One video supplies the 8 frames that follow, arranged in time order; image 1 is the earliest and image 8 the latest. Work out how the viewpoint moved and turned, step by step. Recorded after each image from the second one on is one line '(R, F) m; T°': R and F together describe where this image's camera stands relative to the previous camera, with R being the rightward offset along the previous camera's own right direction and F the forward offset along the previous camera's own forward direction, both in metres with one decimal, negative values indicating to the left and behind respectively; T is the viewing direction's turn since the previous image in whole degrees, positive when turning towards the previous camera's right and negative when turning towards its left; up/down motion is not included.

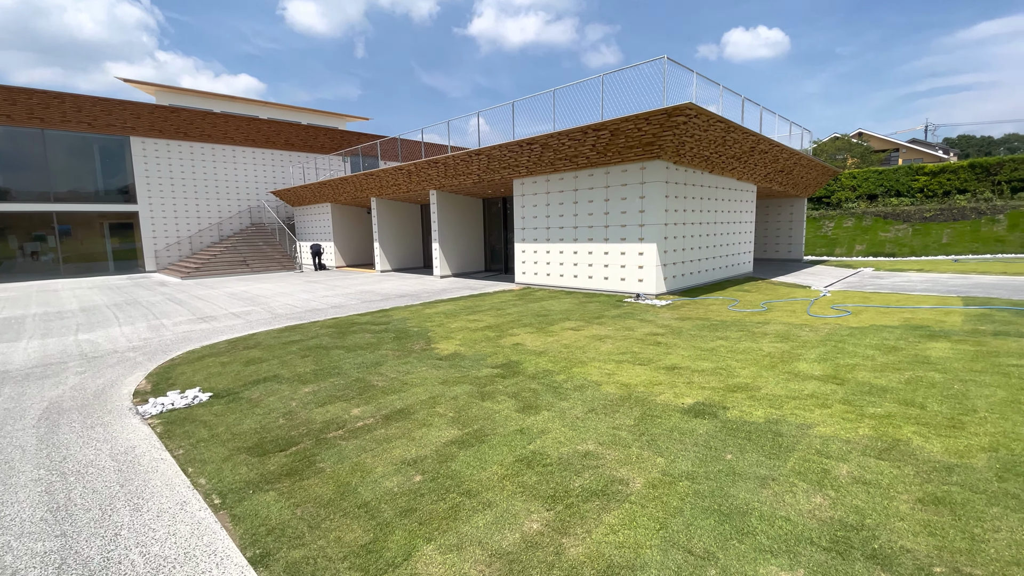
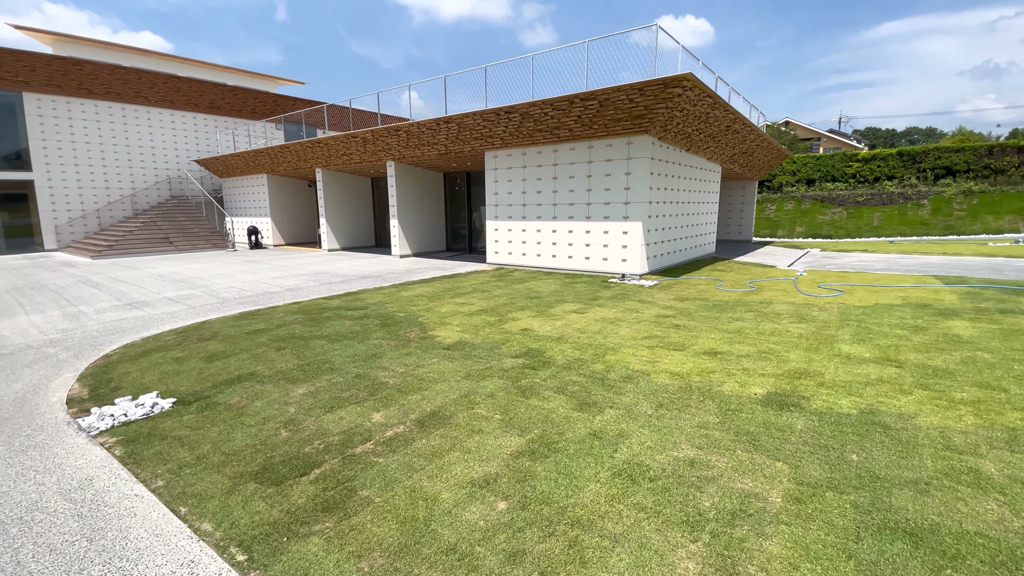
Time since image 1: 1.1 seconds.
(-0.9, +0.7) m; +8°
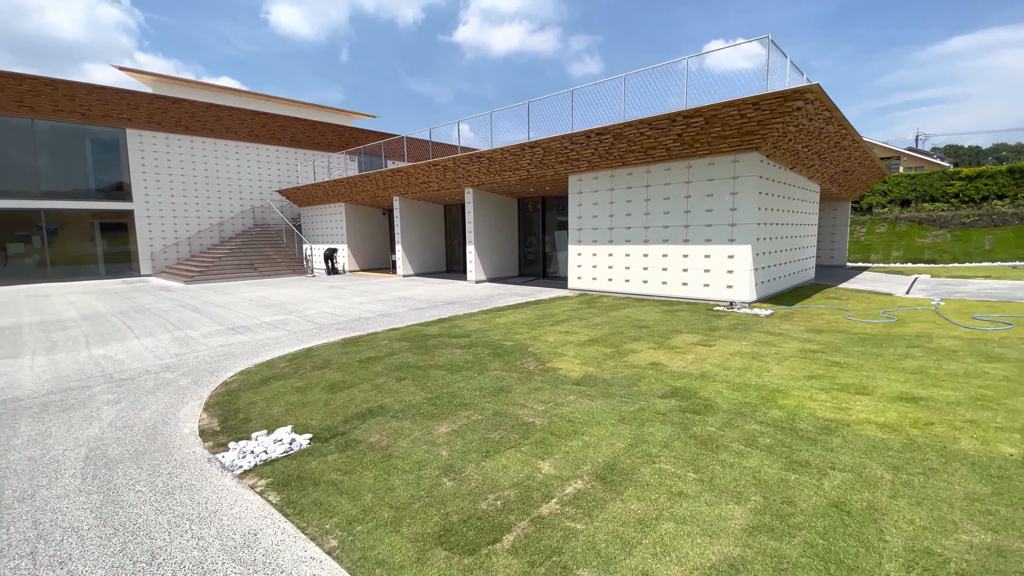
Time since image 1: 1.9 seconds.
(-0.9, +0.4) m; -6°
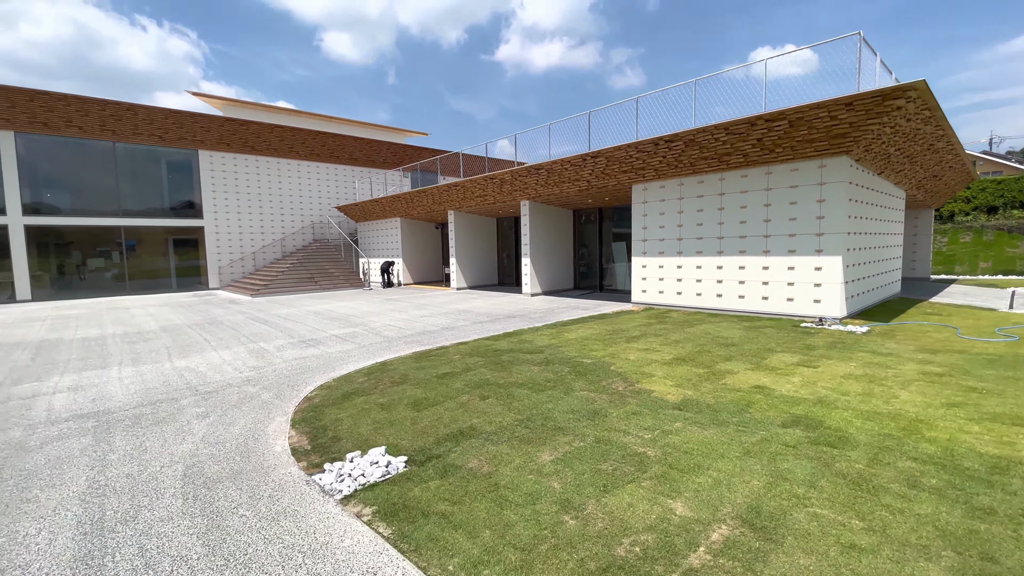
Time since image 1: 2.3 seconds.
(-0.5, +0.3) m; -5°
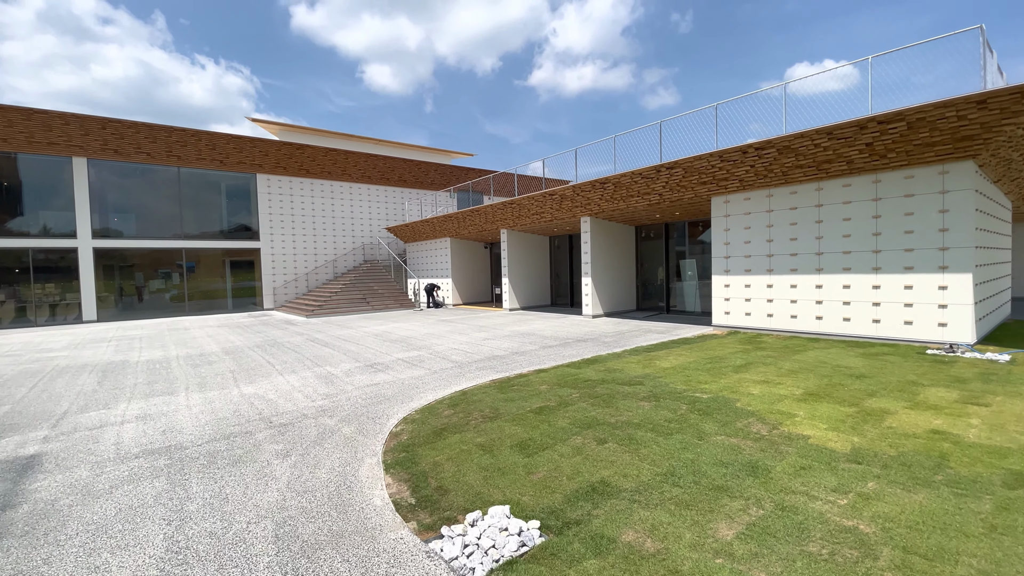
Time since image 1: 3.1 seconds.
(-0.8, +0.6) m; -4°
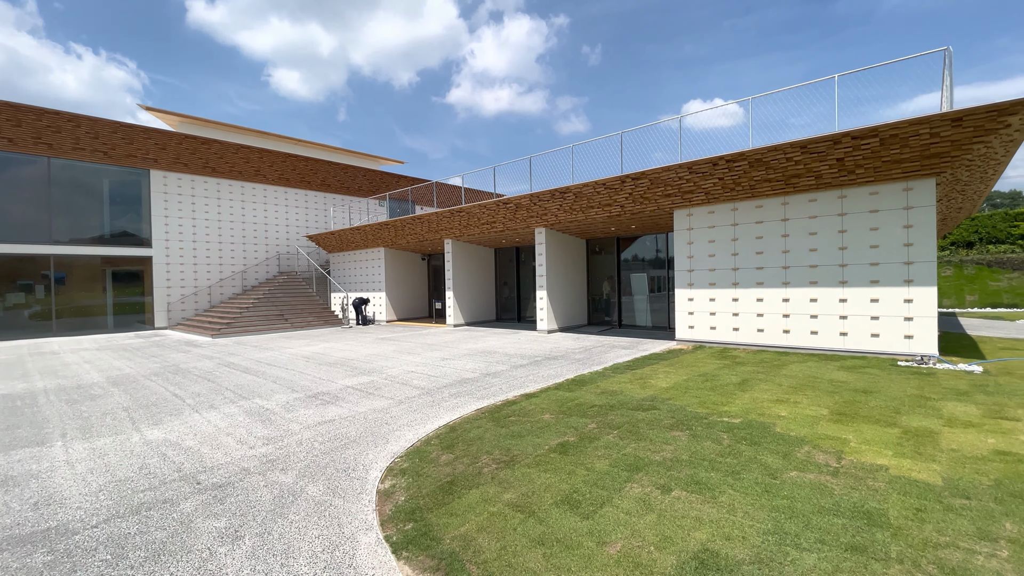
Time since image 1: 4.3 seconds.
(-0.8, +1.0) m; +10°
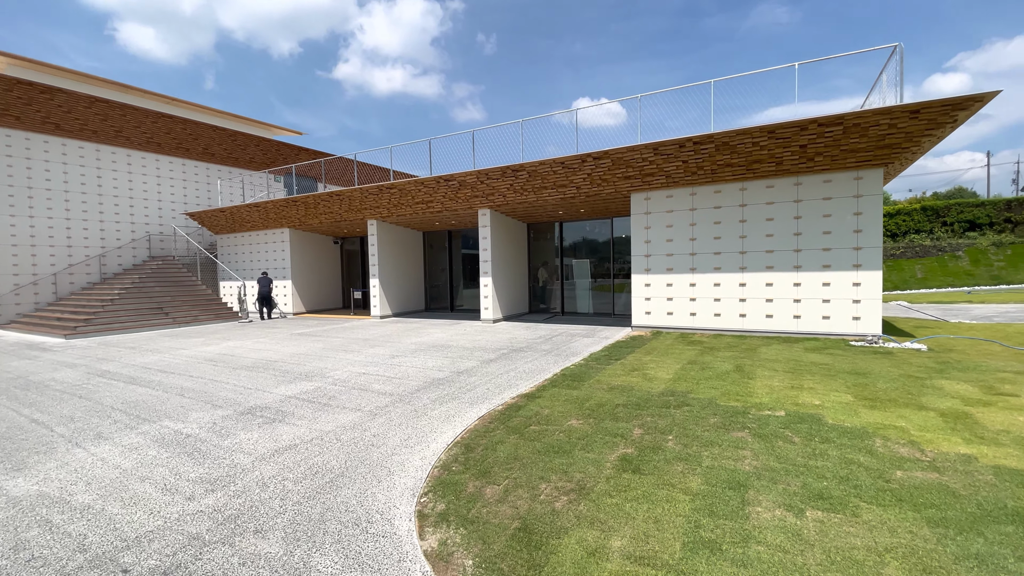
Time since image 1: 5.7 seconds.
(-1.1, +1.0) m; +12°
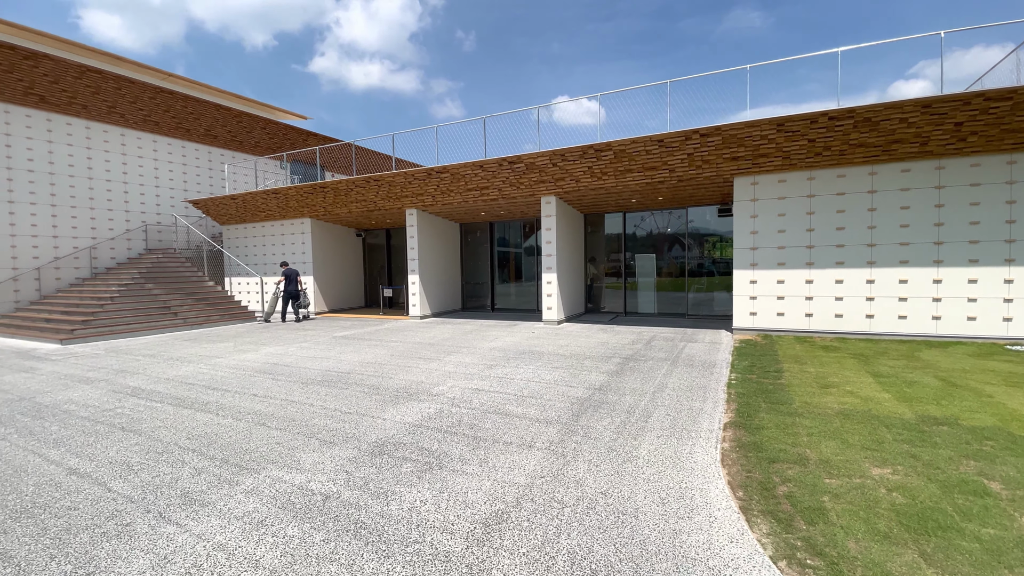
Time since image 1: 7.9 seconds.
(-1.9, +1.3) m; +3°
